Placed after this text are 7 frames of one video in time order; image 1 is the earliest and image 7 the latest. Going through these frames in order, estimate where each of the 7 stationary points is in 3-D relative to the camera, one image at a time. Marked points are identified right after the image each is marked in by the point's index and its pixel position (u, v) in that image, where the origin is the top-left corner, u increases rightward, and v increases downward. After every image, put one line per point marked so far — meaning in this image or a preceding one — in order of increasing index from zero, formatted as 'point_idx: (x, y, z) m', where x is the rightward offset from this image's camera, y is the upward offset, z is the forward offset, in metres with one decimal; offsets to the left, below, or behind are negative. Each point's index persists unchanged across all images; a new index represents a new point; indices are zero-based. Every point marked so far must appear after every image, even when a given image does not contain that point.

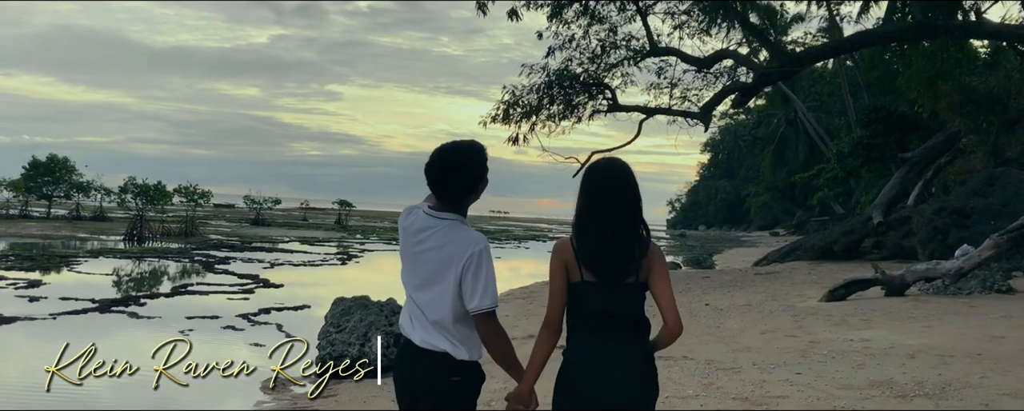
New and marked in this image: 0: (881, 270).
0: (+5.5, -1.0, +12.1) m
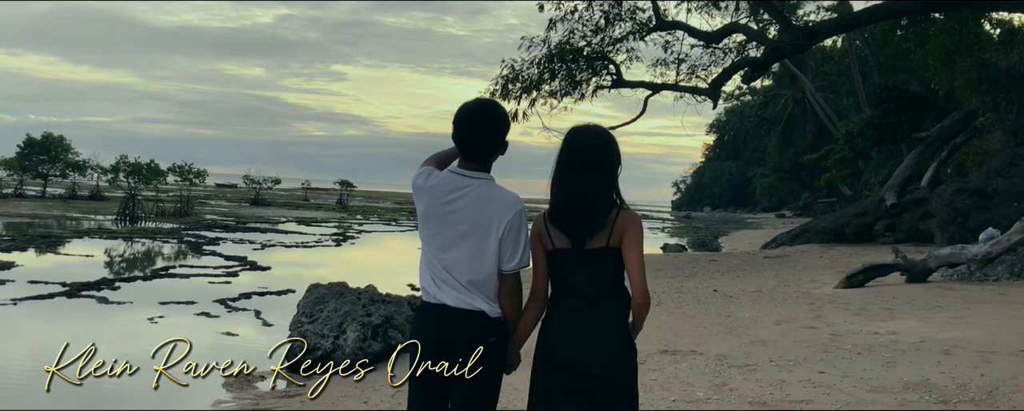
0: (+5.5, -0.7, +11.4) m
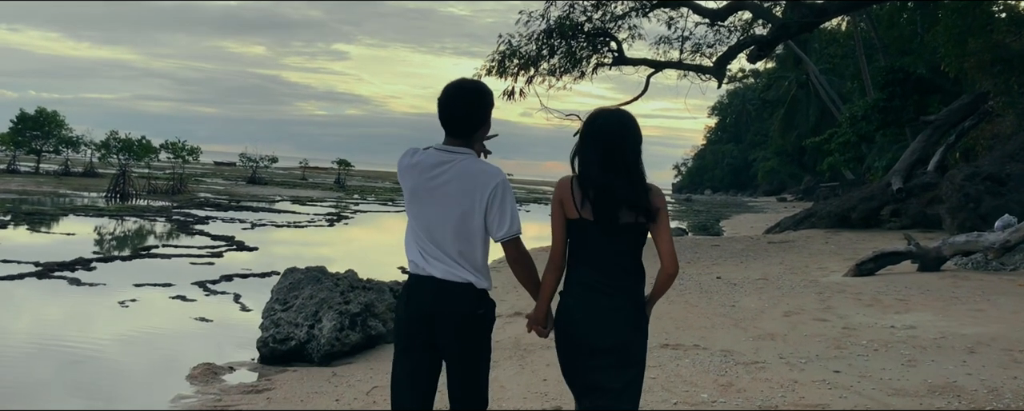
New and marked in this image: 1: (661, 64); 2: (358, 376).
0: (+5.4, -0.5, +10.8) m
1: (+3.1, +3.0, +17.1) m
2: (-1.2, -1.3, +6.1) m
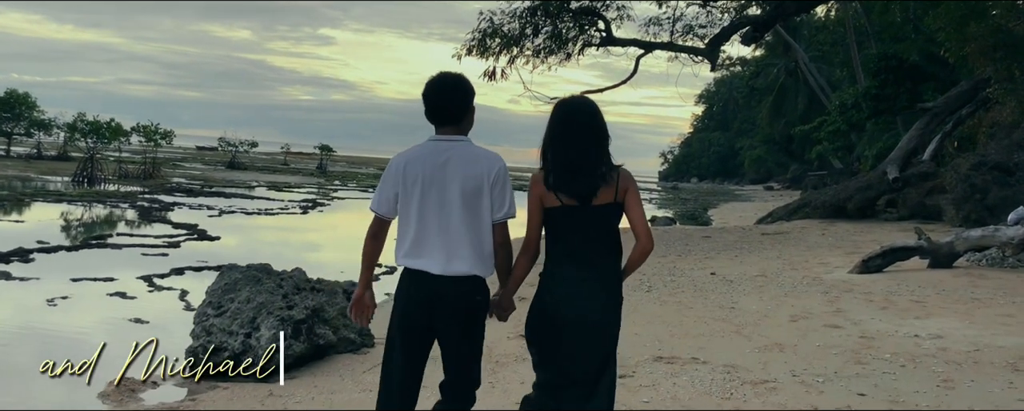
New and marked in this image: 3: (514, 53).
0: (+5.1, -0.4, +10.0) m
1: (+2.8, +3.2, +16.1) m
2: (-1.4, -1.2, +5.2) m
3: (0.0, +3.0, +15.7) m
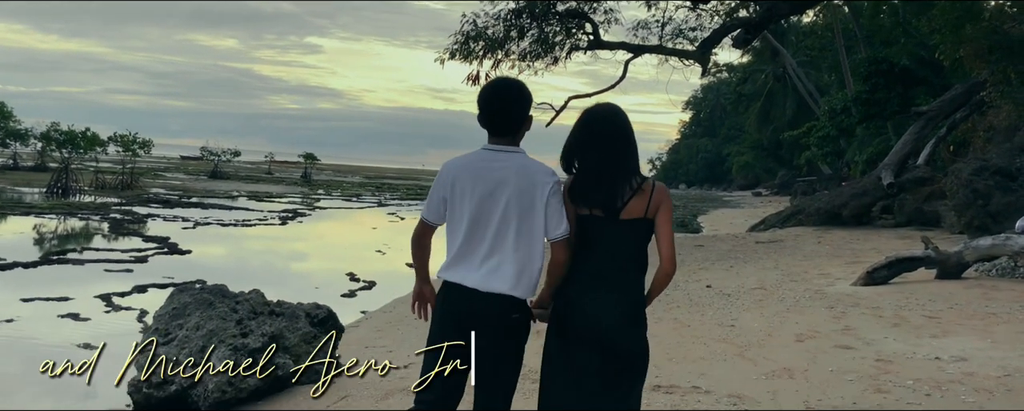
0: (+4.9, -0.5, +9.5) m
1: (+2.5, +3.1, +15.6) m
2: (-1.5, -1.3, +4.6) m
3: (-0.3, +2.8, +15.2) m
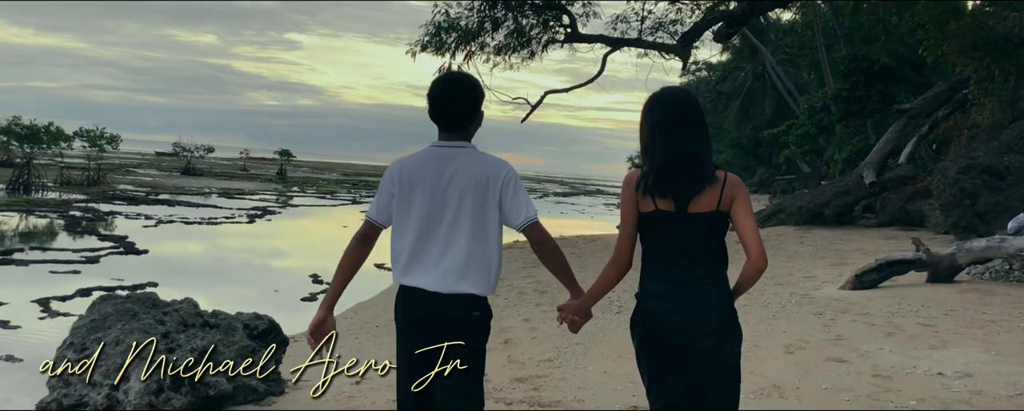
0: (+4.6, -0.5, +9.0) m
1: (+2.0, +3.1, +15.1) m
2: (-1.7, -1.3, +4.0) m
3: (-0.7, +2.8, +14.6) m
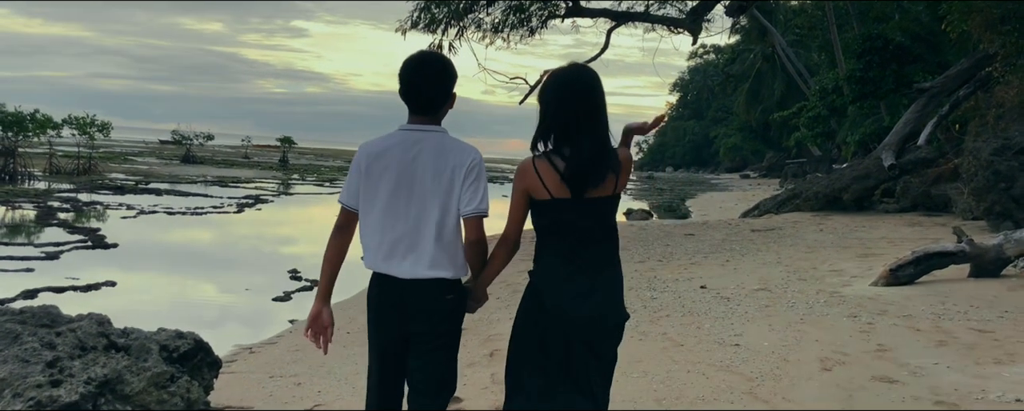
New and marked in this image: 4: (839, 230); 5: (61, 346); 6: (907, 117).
0: (+4.5, -0.3, +8.0) m
1: (+1.9, +3.3, +14.0) m
2: (-1.8, -1.3, +3.0) m
3: (-0.8, +3.0, +13.6) m
4: (+5.4, -0.4, +13.3) m
5: (-2.2, -0.7, +4.0) m
6: (+8.8, +2.0, +17.8) m
